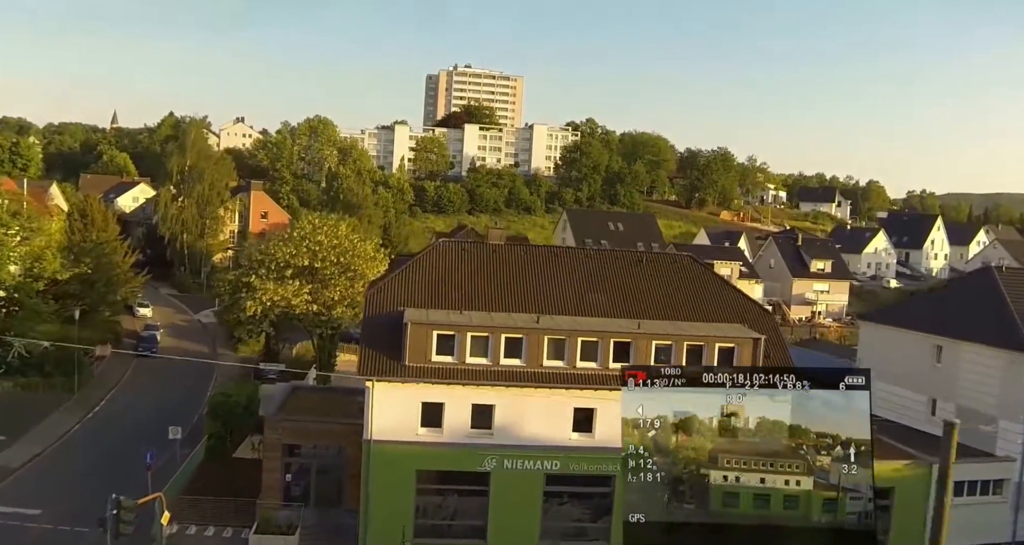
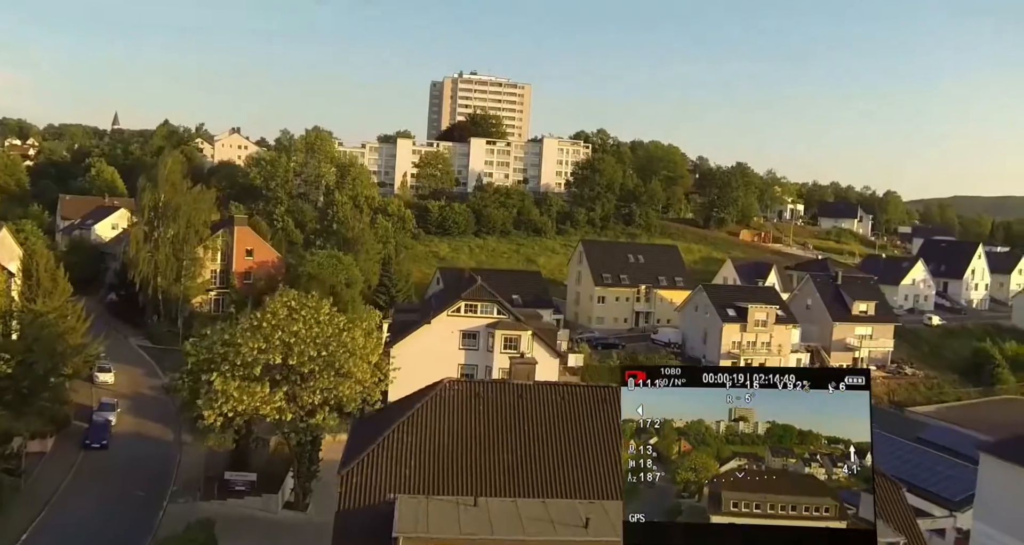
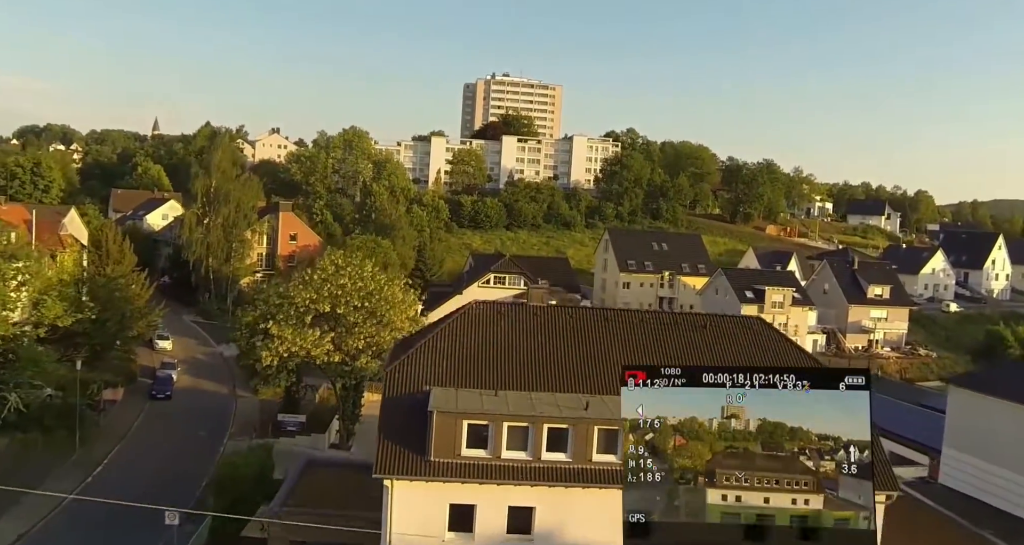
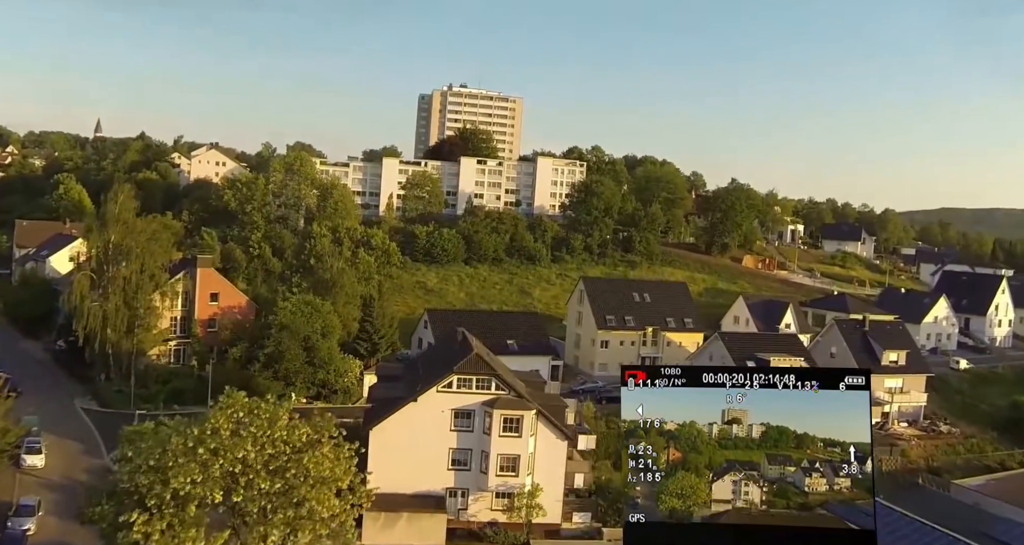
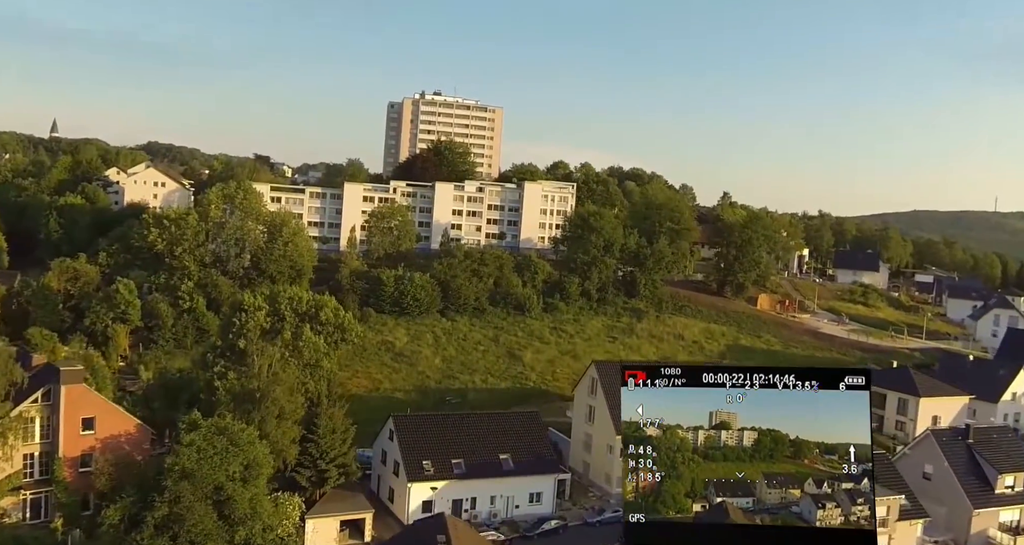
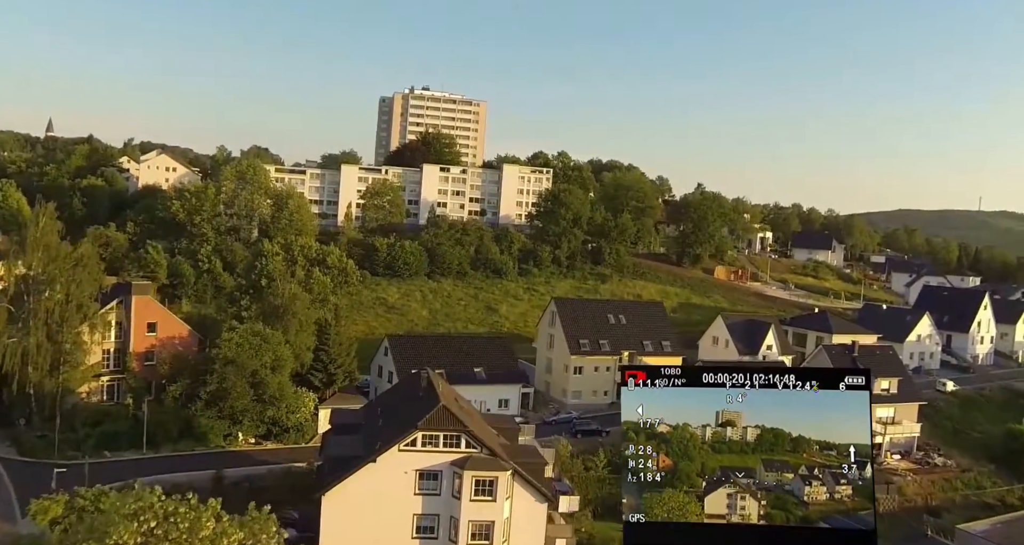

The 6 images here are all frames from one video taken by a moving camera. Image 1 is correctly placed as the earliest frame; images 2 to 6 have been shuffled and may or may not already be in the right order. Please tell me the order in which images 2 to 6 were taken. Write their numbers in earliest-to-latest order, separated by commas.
3, 2, 4, 6, 5
